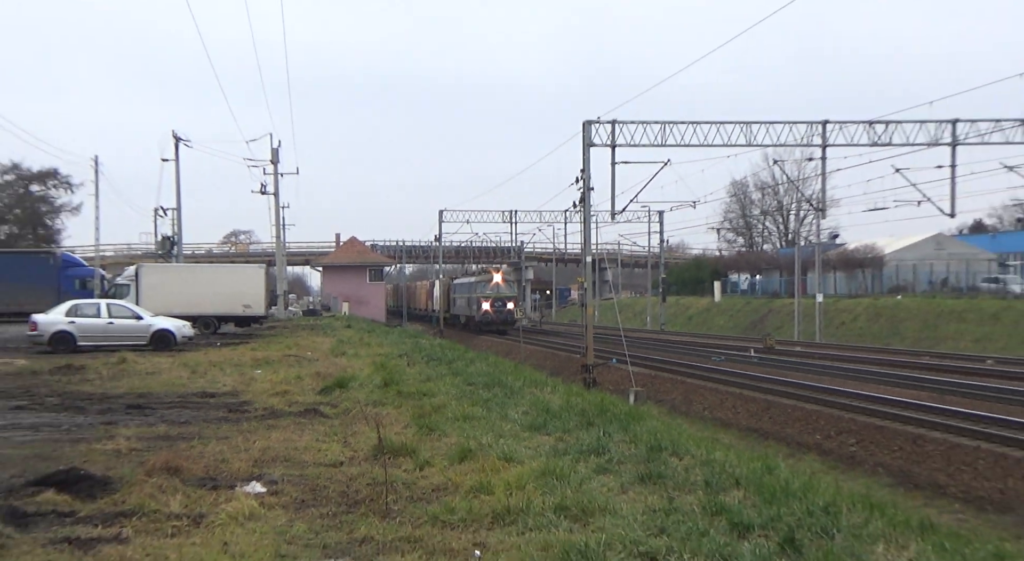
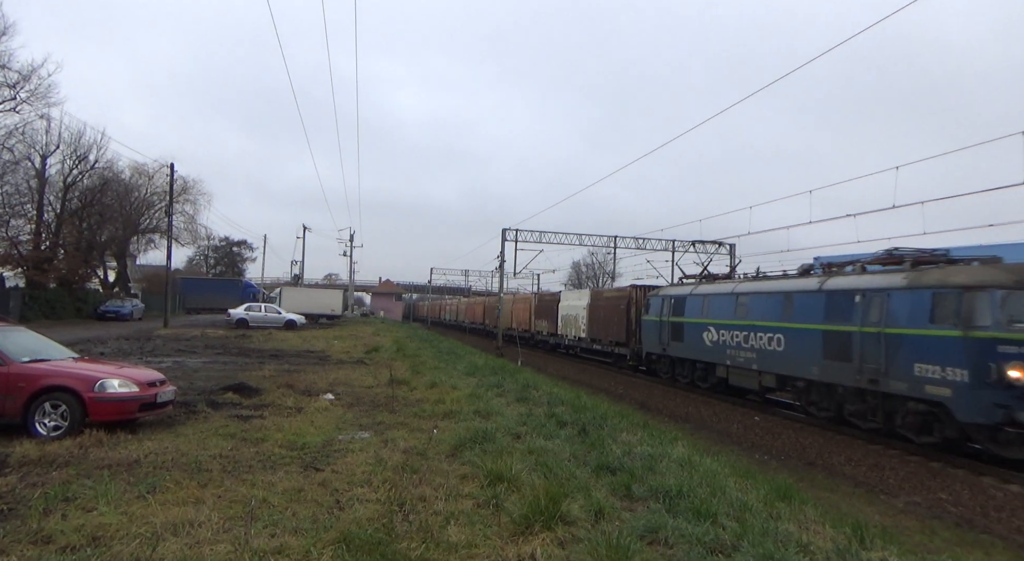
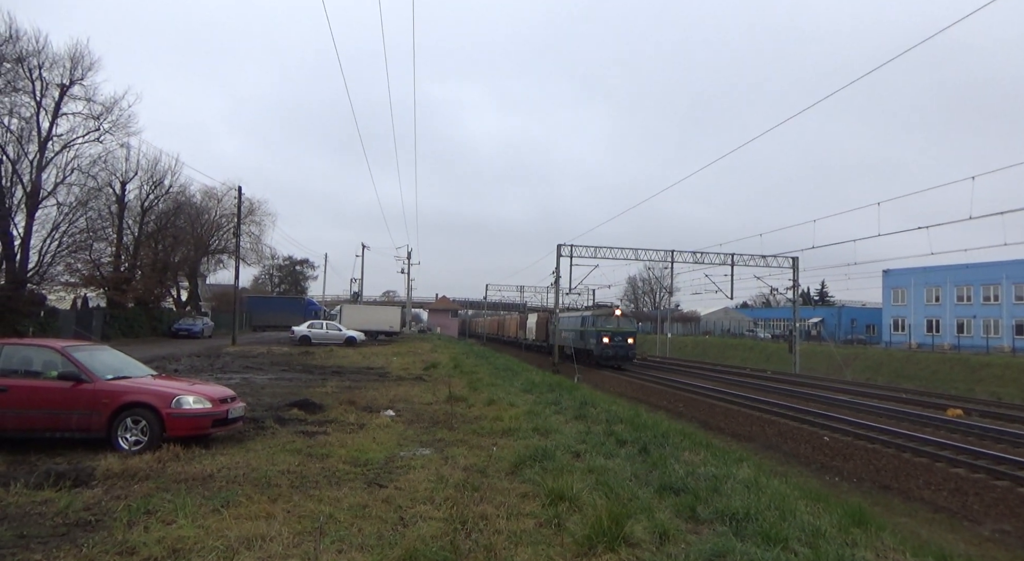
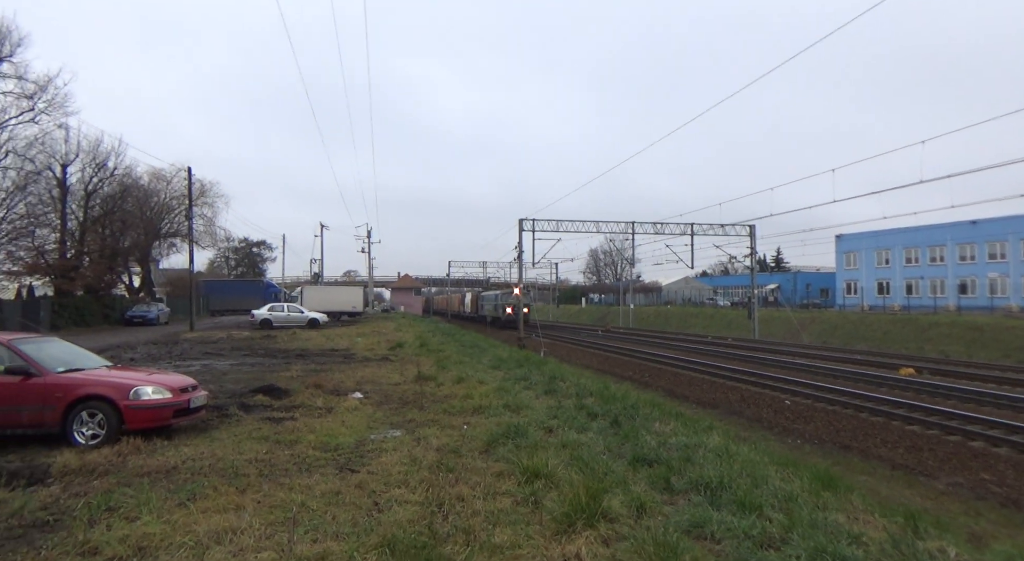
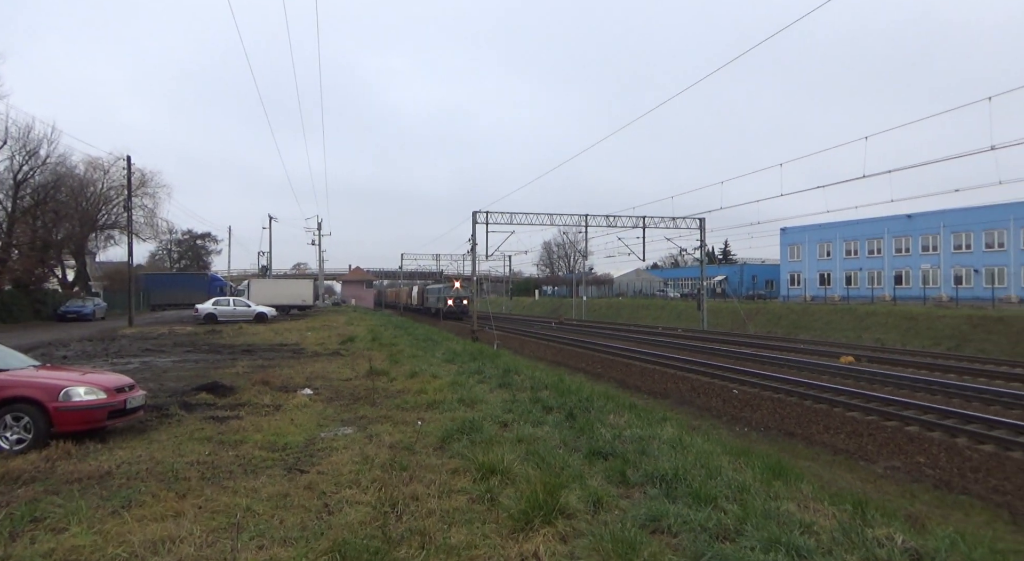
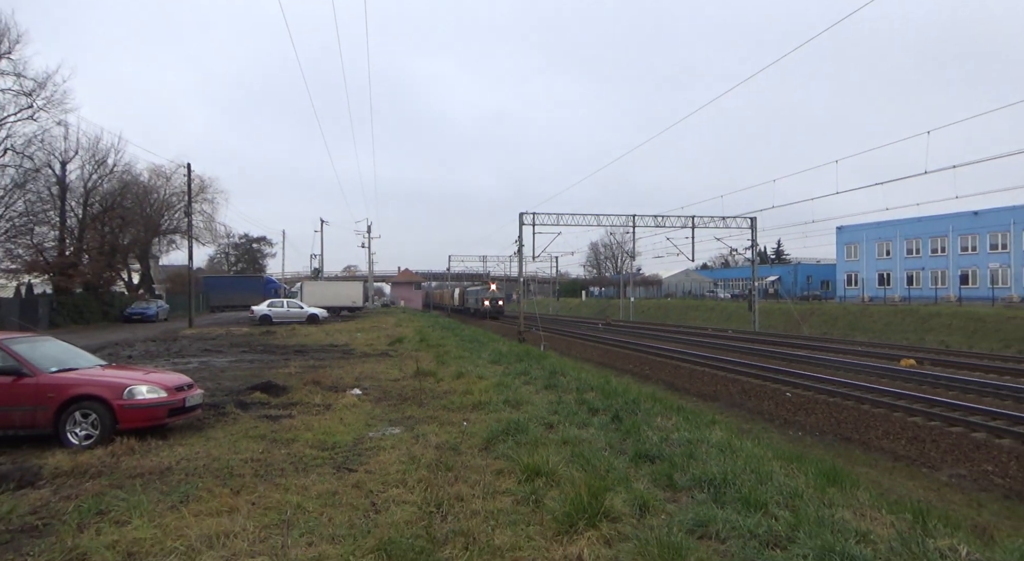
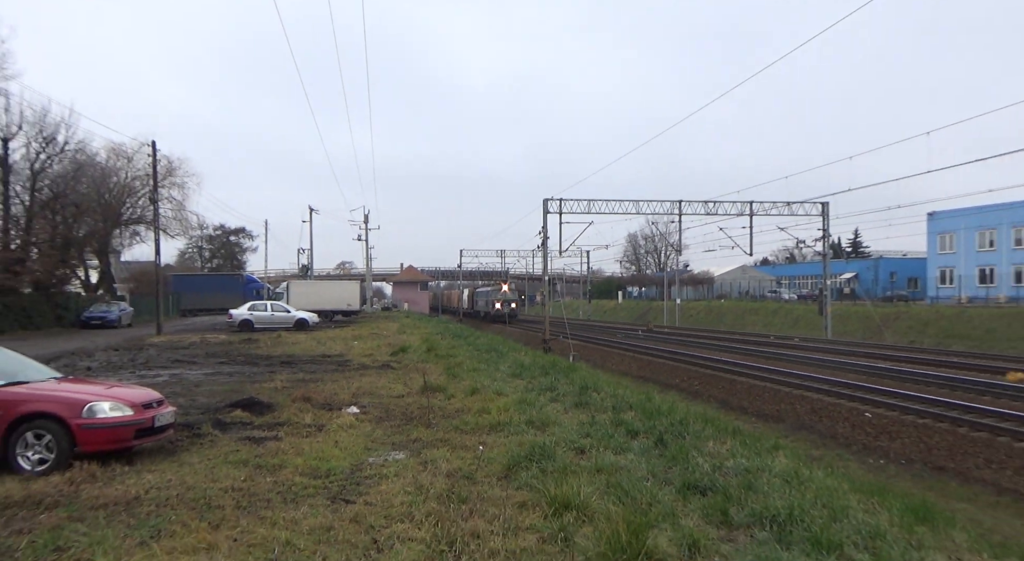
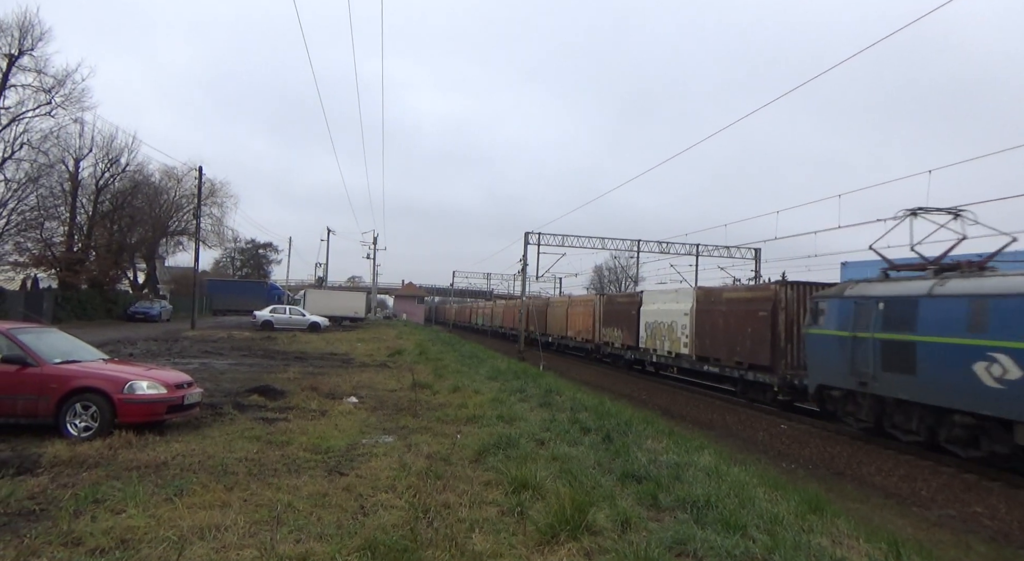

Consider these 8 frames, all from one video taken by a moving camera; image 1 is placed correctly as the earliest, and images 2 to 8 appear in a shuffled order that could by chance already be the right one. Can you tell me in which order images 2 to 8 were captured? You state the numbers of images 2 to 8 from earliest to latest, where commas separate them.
7, 6, 5, 4, 3, 2, 8
